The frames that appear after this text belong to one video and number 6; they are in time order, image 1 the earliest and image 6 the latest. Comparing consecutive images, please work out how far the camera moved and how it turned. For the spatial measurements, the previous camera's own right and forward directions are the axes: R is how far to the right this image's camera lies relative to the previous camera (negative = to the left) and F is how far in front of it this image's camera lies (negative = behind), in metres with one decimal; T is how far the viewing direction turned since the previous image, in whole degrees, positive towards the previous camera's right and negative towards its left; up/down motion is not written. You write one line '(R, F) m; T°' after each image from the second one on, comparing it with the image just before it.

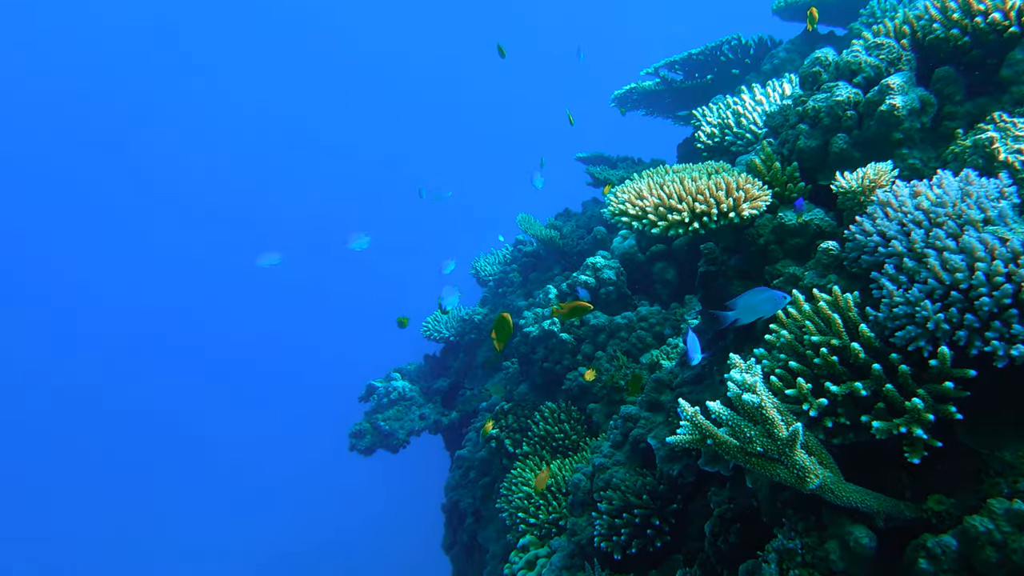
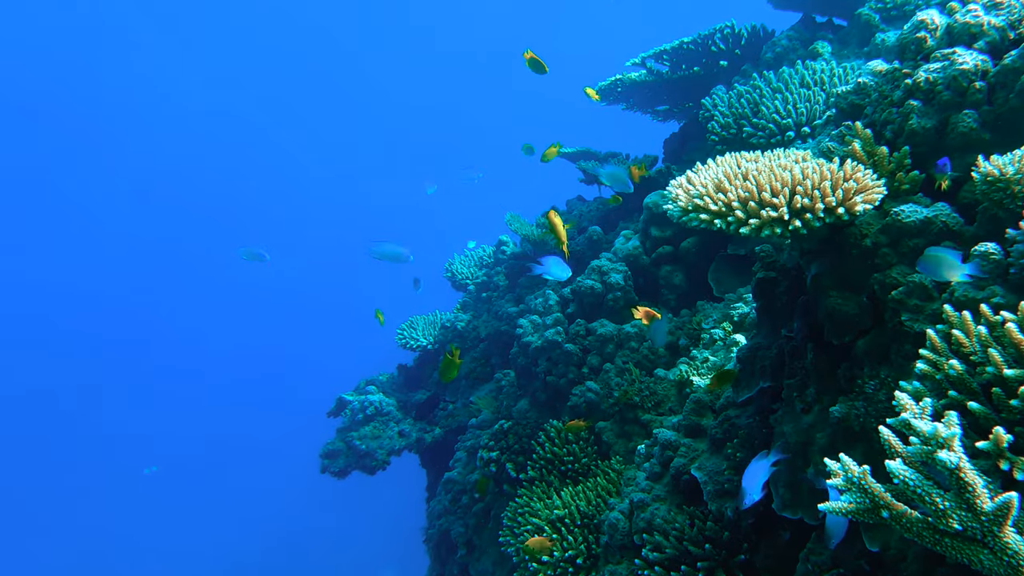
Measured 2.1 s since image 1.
(-0.4, +0.7) m; +4°
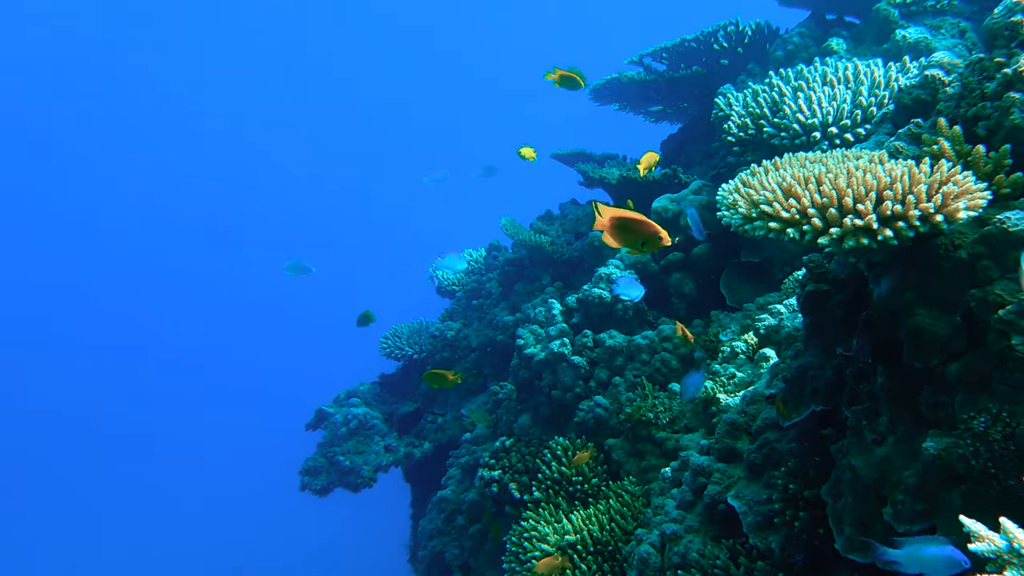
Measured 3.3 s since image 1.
(-0.3, +0.4) m; +2°
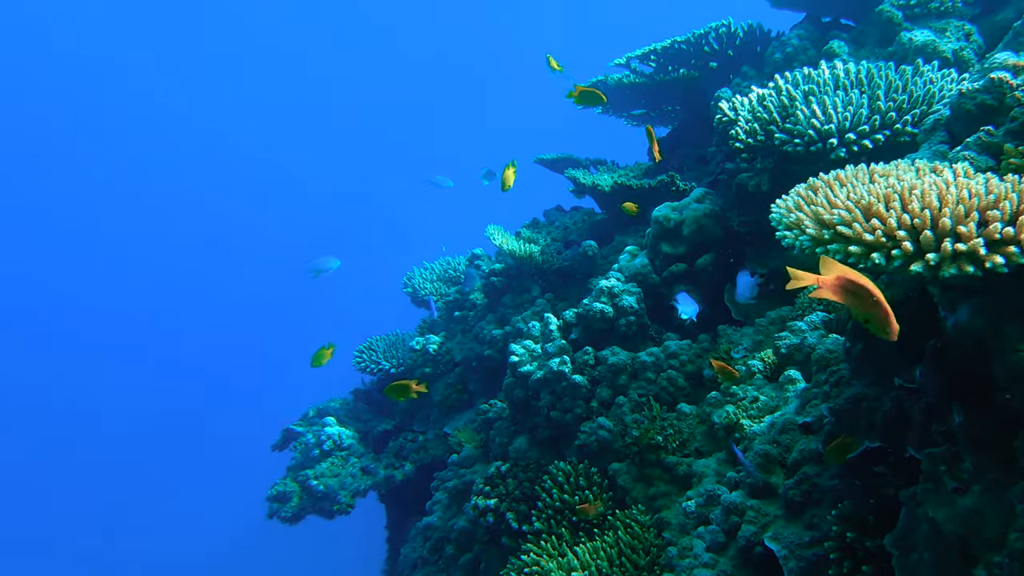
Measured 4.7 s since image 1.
(-0.3, +0.4) m; +3°
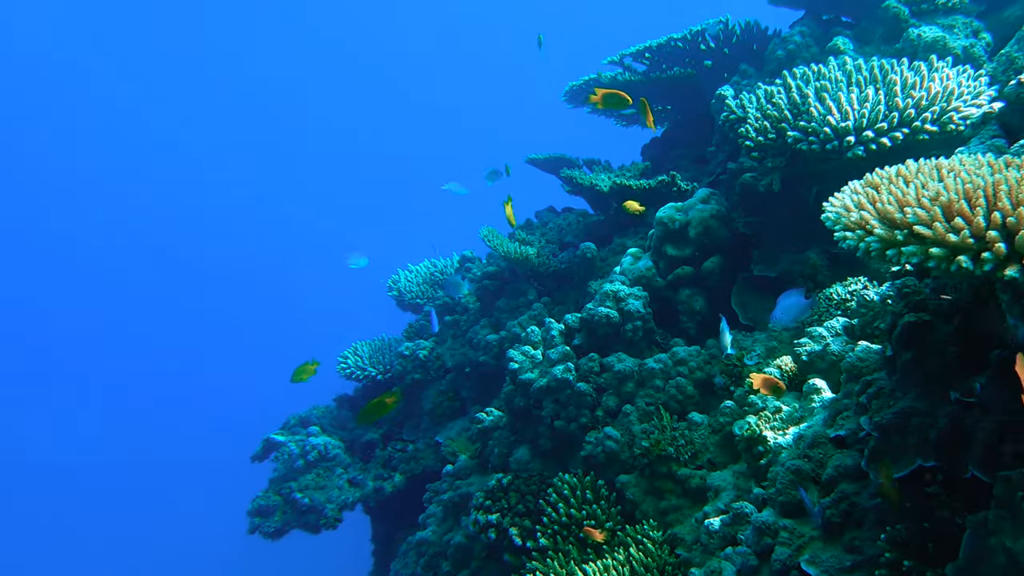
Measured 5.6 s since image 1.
(-0.2, +0.3) m; +2°
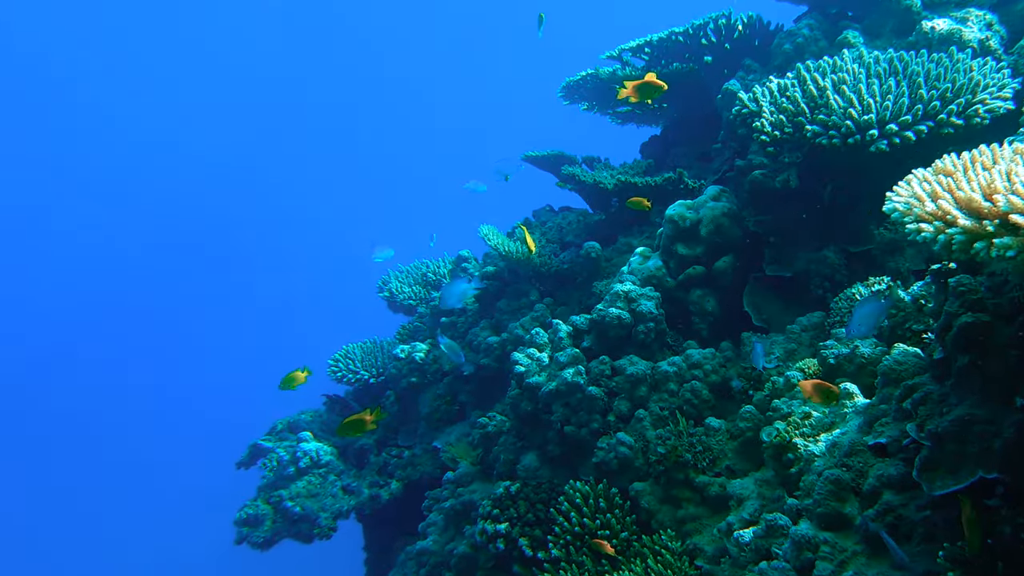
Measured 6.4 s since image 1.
(-0.2, +0.2) m; +2°
